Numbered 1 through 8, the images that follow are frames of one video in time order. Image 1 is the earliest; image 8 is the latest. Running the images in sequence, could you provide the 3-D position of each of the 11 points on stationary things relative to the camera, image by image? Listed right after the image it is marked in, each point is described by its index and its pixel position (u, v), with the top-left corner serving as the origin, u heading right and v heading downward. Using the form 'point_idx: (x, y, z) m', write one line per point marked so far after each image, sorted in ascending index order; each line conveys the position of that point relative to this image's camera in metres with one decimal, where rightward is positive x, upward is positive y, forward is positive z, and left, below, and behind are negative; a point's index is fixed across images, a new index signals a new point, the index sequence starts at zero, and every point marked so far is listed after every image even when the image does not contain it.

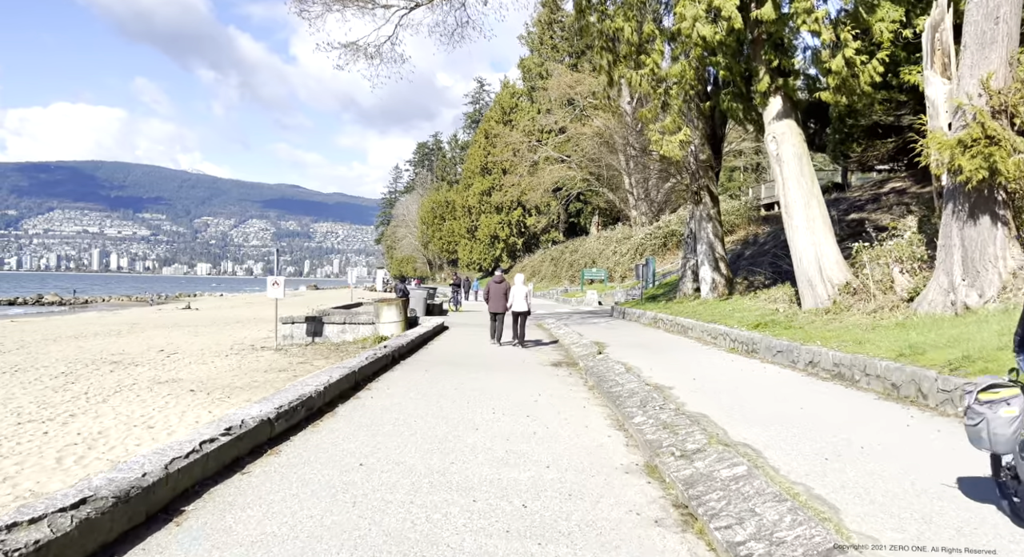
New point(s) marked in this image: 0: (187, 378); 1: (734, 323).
0: (-6.2, -1.9, +13.9) m
1: (+4.3, -0.9, +14.2) m
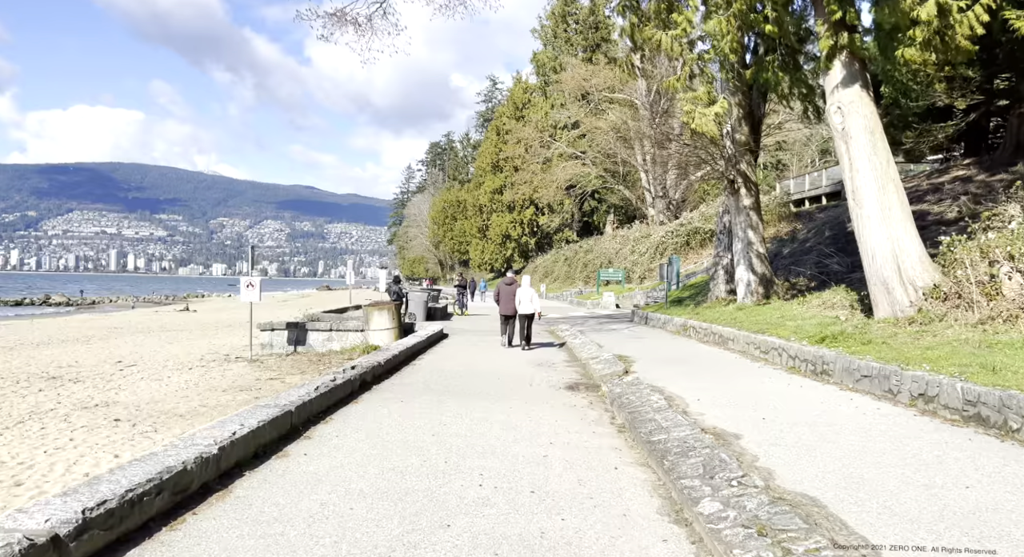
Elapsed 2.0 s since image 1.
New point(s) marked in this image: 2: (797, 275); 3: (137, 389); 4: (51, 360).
0: (-6.1, -2.0, +11.5) m
1: (+4.4, -0.9, +11.6) m
2: (+7.1, +0.1, +18.0) m
3: (-6.6, -2.0, +13.0) m
4: (-11.1, -2.0, +17.6) m
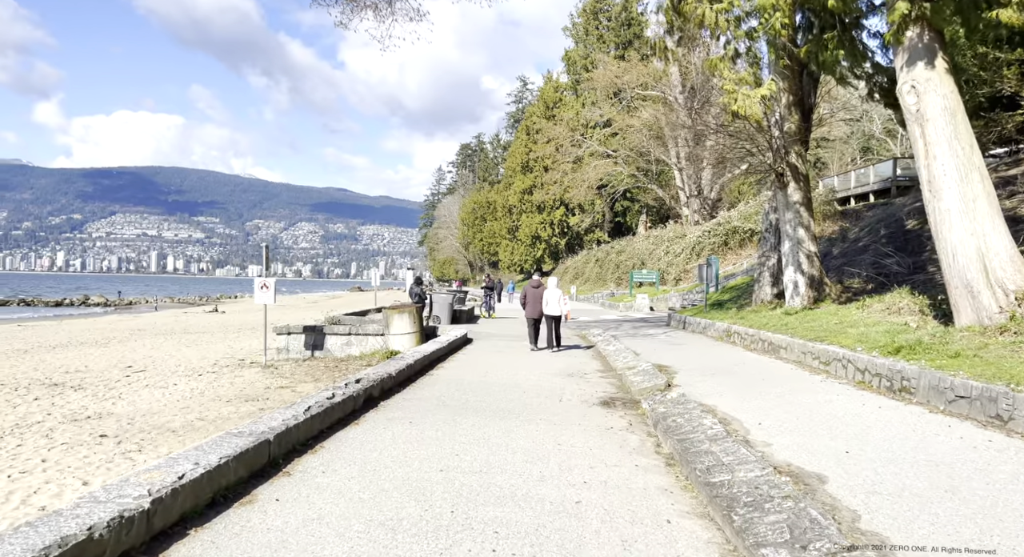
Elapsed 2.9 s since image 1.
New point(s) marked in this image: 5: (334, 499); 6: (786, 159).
0: (-5.7, -2.0, +10.6) m
1: (+4.8, -0.9, +10.3) m
2: (+7.7, +0.1, +16.6) m
3: (-6.2, -2.0, +12.1) m
4: (-10.4, -2.0, +16.9) m
5: (-1.1, -1.3, +4.4) m
6: (+5.8, +2.5, +15.4) m
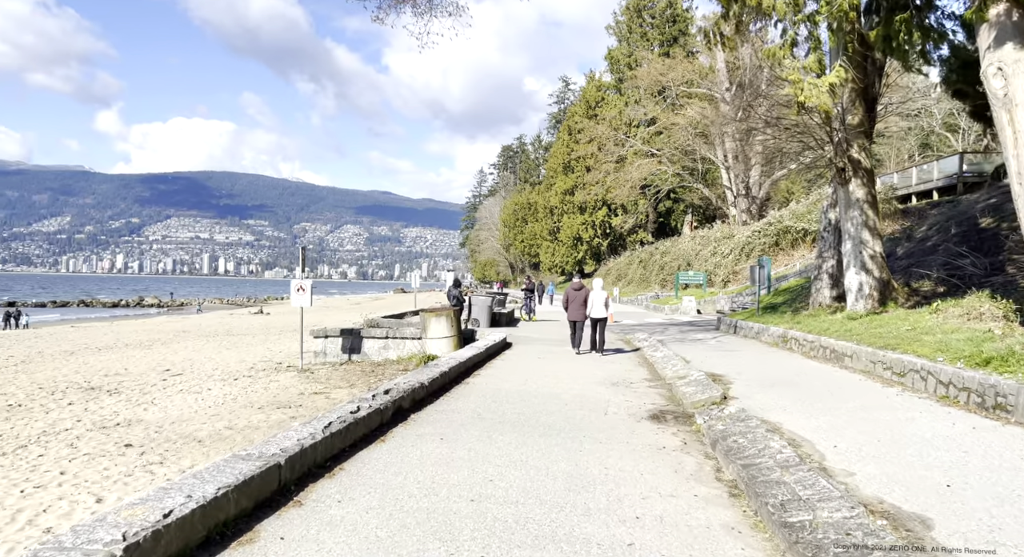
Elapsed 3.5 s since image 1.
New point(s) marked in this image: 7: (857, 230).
0: (-5.1, -2.0, +10.3) m
1: (+5.4, -0.9, +9.3) m
2: (+8.6, 0.0, +15.5) m
3: (-5.5, -2.0, +11.8) m
4: (-9.5, -2.0, +16.8) m
5: (-0.8, -1.4, +3.8) m
6: (+6.6, +2.5, +14.4) m
7: (+6.8, +1.0, +14.4) m
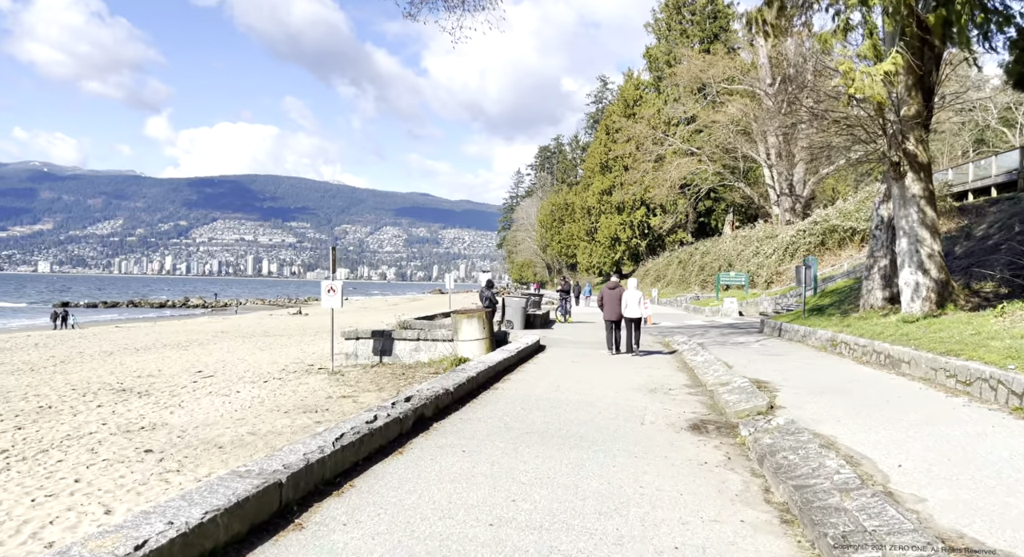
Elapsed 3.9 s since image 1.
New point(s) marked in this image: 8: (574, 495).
0: (-4.7, -2.0, +10.1) m
1: (+5.7, -0.9, +8.6) m
2: (+9.3, 0.0, +14.5) m
3: (-5.0, -2.0, +11.6) m
4: (-8.7, -2.1, +16.9) m
5: (-0.8, -1.4, +3.4) m
6: (+7.3, +2.5, +13.6) m
7: (+7.5, +1.0, +13.6) m
8: (+0.4, -1.4, +4.8) m
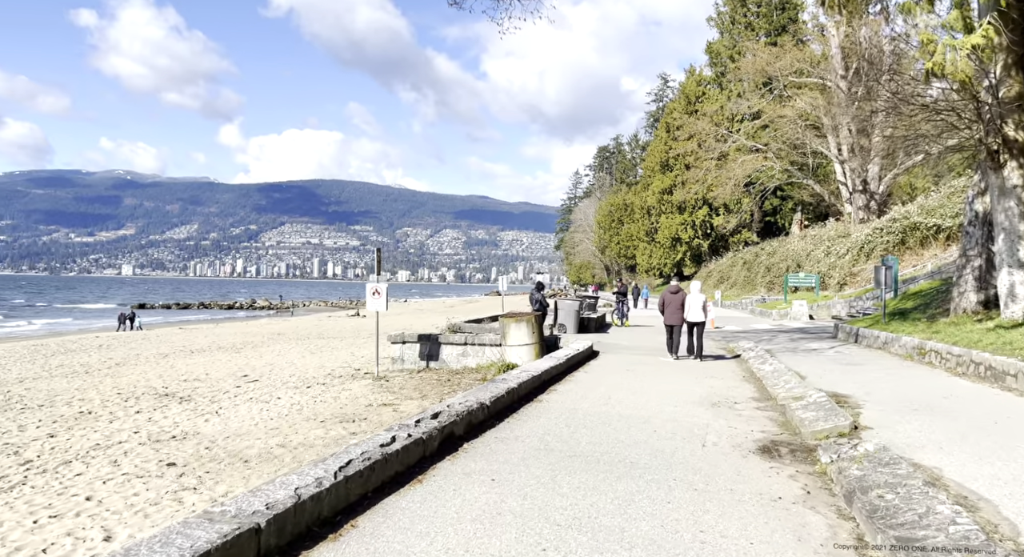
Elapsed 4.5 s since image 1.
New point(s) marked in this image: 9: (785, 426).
0: (-4.1, -2.1, +9.6) m
1: (+6.2, -1.0, +7.3) m
2: (+10.3, 0.0, +12.9) m
3: (-4.2, -2.1, +11.2) m
4: (-7.5, -2.1, +16.7) m
5: (-0.7, -1.4, +2.7) m
6: (+8.1, +2.5, +12.2) m
7: (+8.3, +1.0, +12.2) m
8: (+0.6, -1.4, +4.0) m
9: (+3.1, -1.7, +8.2) m
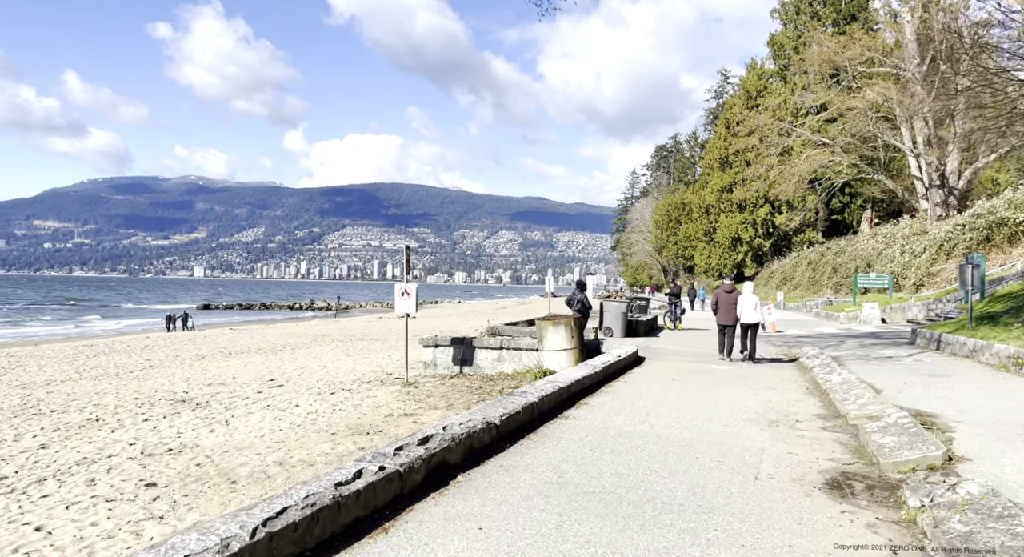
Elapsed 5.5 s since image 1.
0: (-3.8, -2.0, +8.8) m
1: (+6.3, -0.9, +5.7) m
2: (+10.8, 0.0, +11.0) m
3: (-3.8, -2.1, +10.4) m
4: (-6.6, -2.1, +16.1) m
5: (-0.9, -1.3, +1.6) m
6: (+8.6, +2.5, +10.4) m
7: (+8.8, +1.0, +10.4) m
8: (+0.4, -1.4, +2.8) m
9: (+3.2, -1.6, +6.8) m
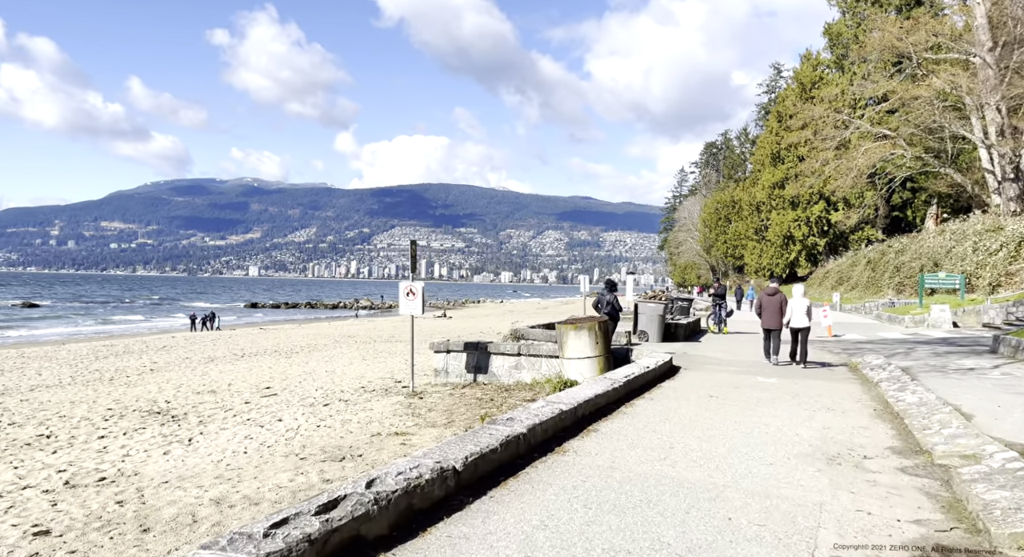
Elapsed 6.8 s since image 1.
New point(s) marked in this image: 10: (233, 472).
0: (-3.8, -2.0, +7.5) m
1: (+6.0, -0.9, +3.7) m
2: (+10.9, 0.0, +8.7) m
3: (-3.8, -2.0, +9.0) m
4: (-6.2, -2.1, +15.0) m
5: (-1.5, -1.3, +0.1) m
6: (+8.6, +2.5, +8.2) m
7: (+8.8, +1.0, +8.2) m
8: (0.0, -1.4, +1.2) m
9: (+3.1, -1.6, +5.0) m
10: (-2.9, -2.0, +7.7) m
